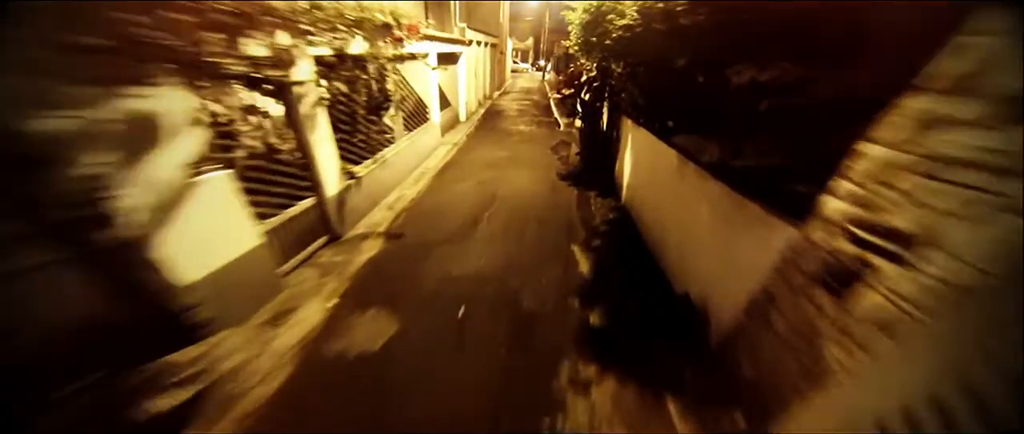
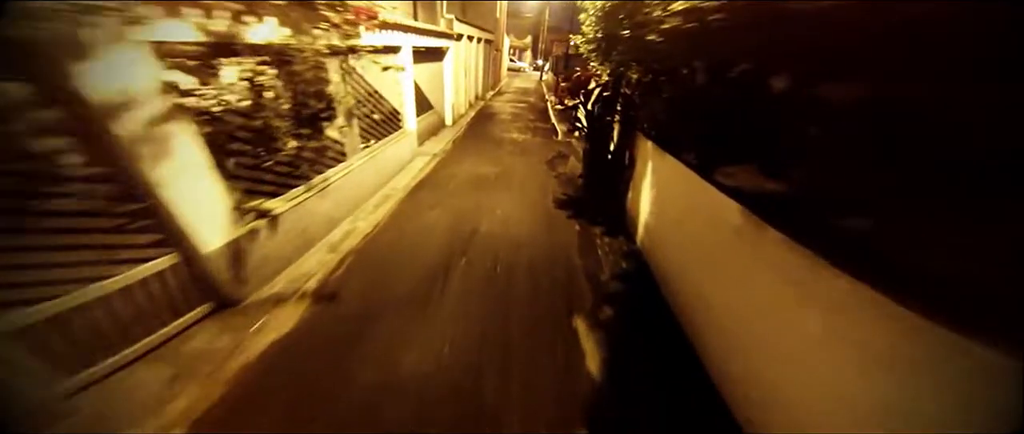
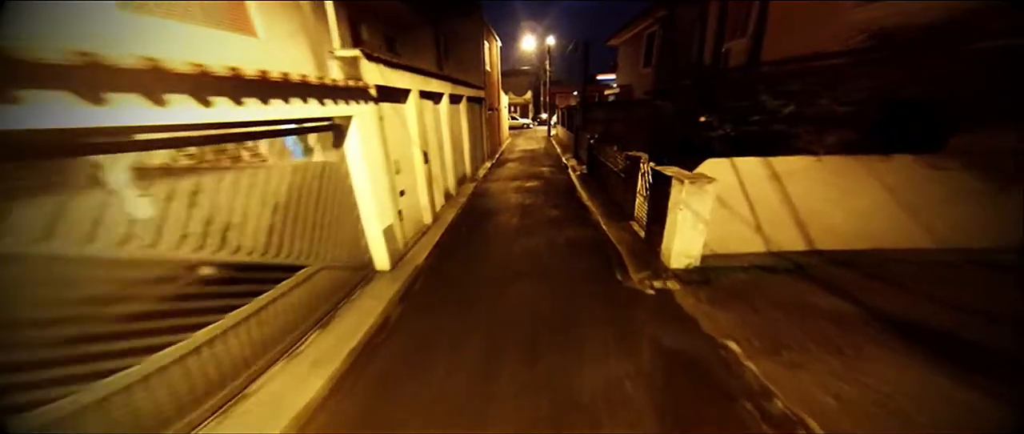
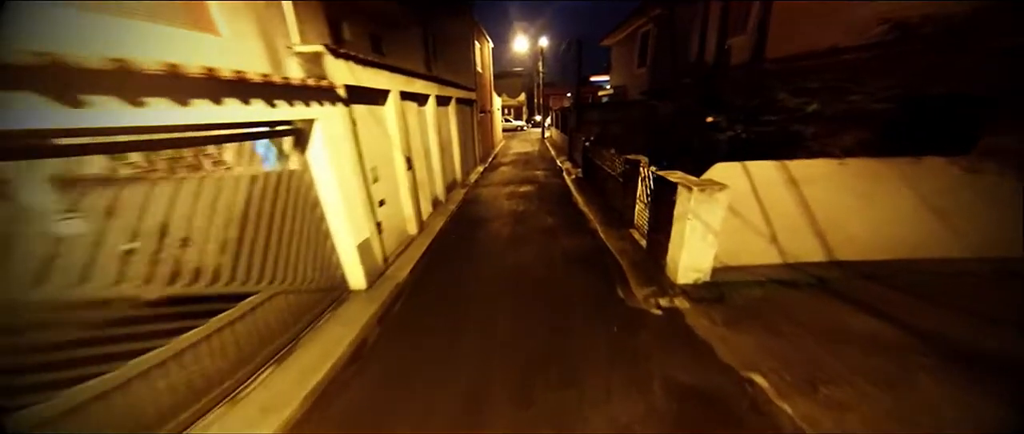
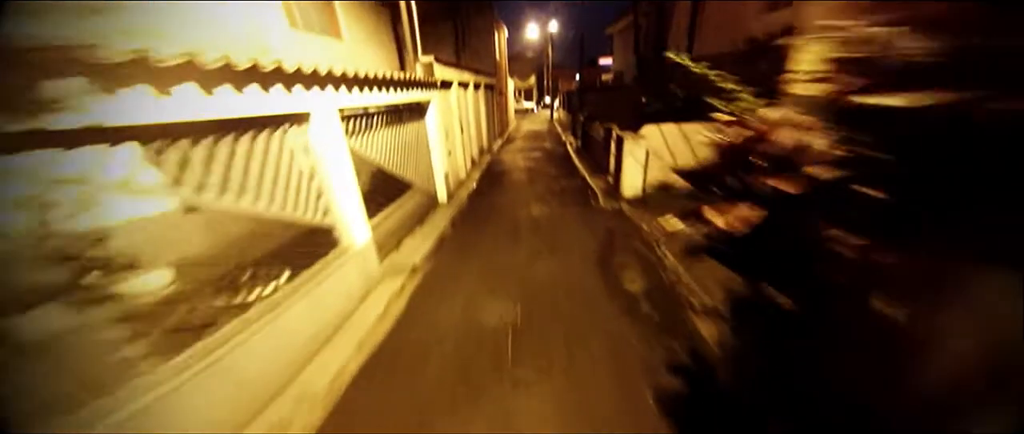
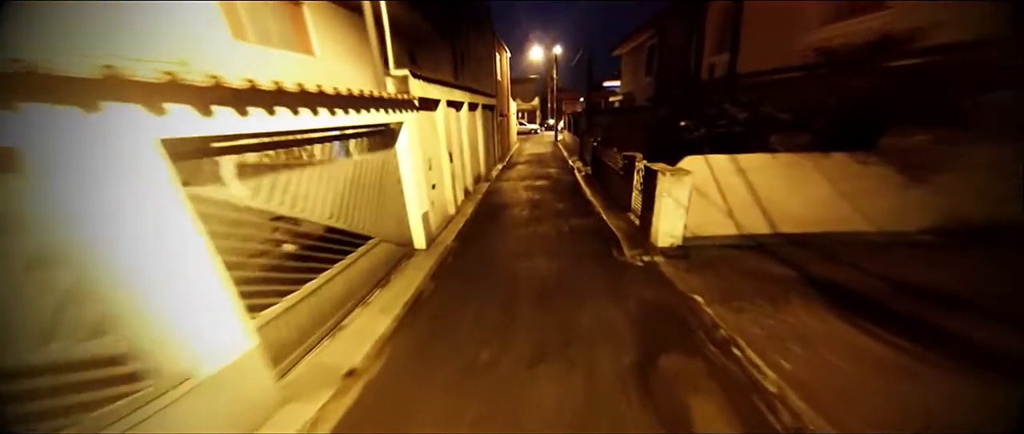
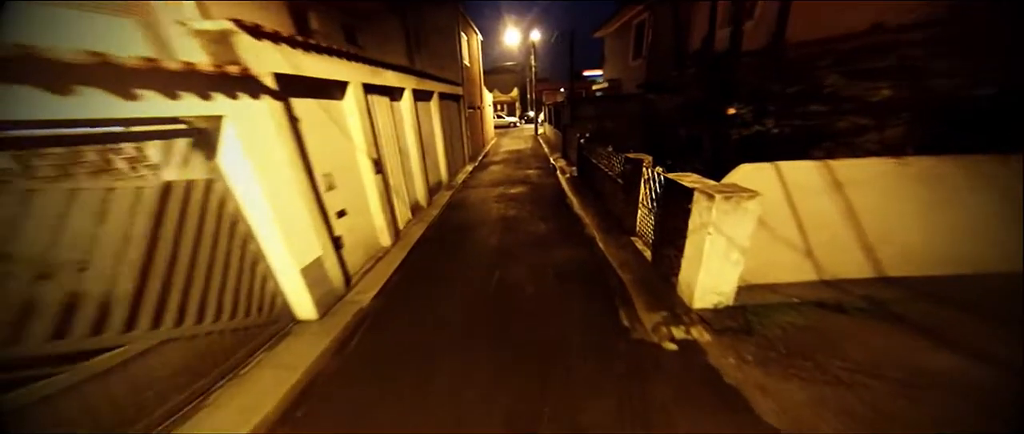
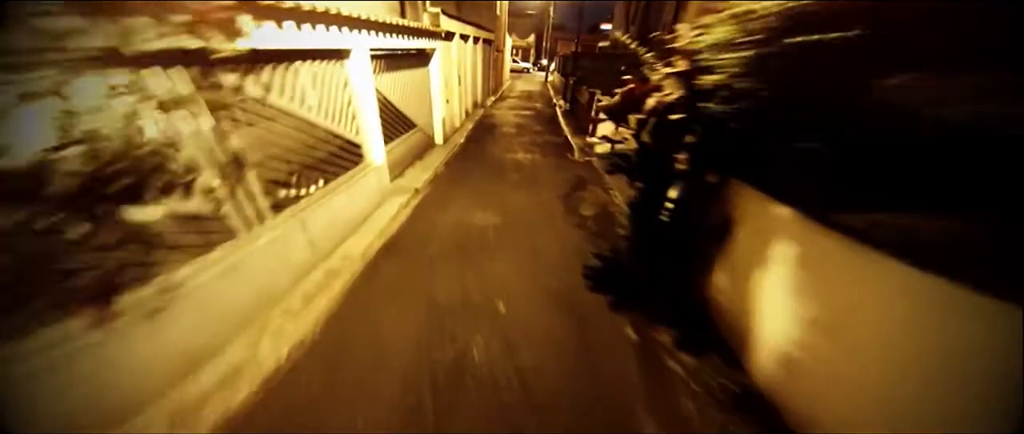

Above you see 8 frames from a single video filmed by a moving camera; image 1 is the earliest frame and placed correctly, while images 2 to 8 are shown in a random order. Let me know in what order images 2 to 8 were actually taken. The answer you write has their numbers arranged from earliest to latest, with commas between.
2, 8, 5, 6, 3, 4, 7
